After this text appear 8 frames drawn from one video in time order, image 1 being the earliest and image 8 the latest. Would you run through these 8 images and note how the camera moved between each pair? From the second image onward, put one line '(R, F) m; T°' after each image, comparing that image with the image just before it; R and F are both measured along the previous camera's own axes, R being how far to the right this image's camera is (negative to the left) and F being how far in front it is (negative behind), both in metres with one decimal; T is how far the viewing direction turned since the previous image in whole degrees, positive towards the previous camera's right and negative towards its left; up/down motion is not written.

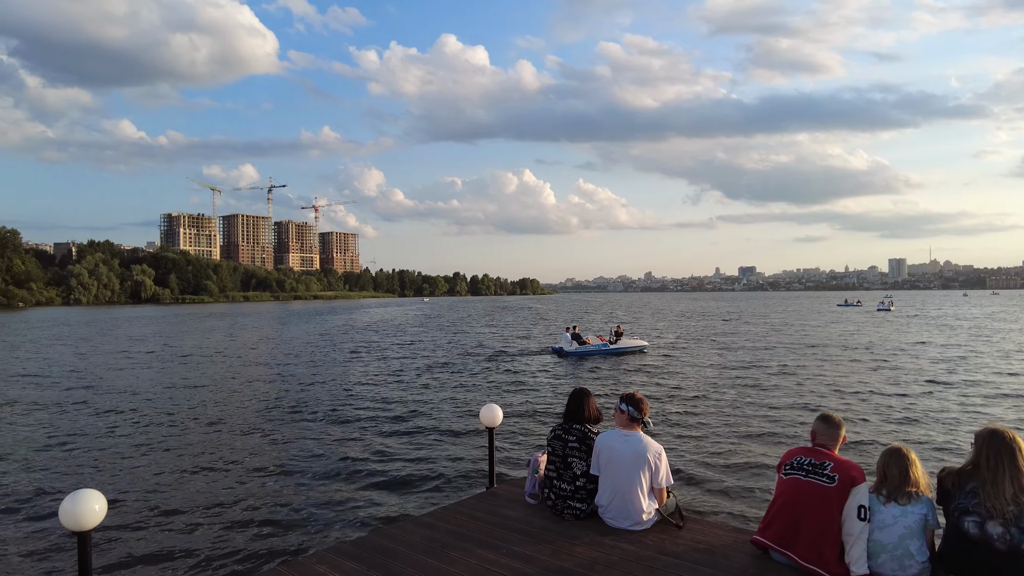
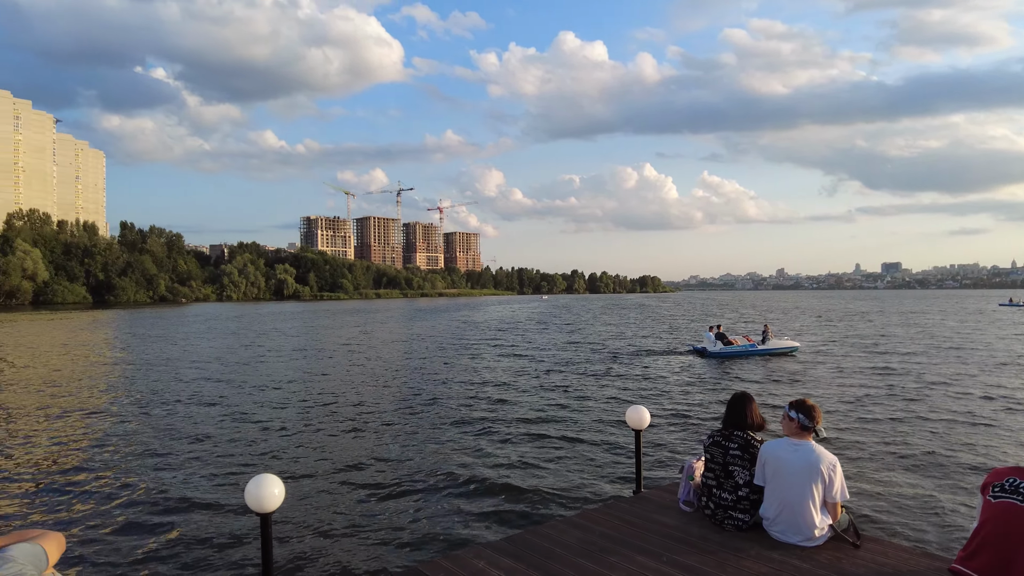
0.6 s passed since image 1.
(-0.2, +0.1) m; -10°
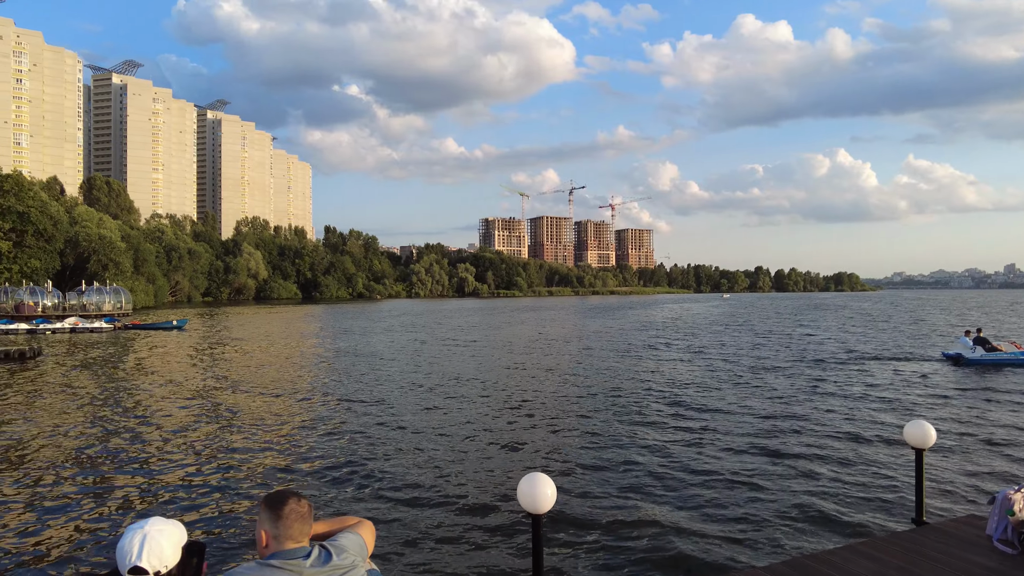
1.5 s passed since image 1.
(-0.6, +0.2) m; -15°
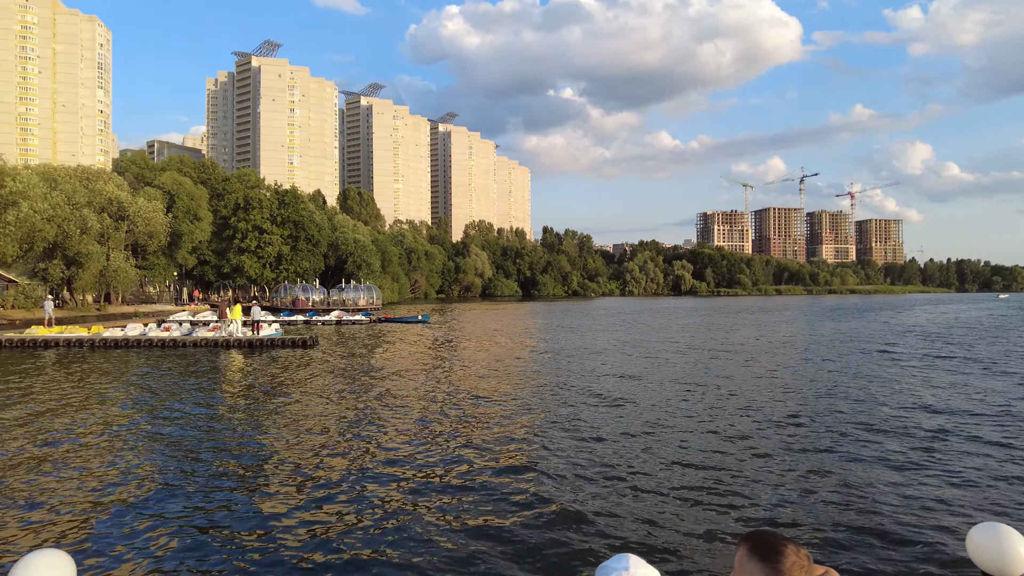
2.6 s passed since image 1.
(-0.9, +0.3) m; -18°
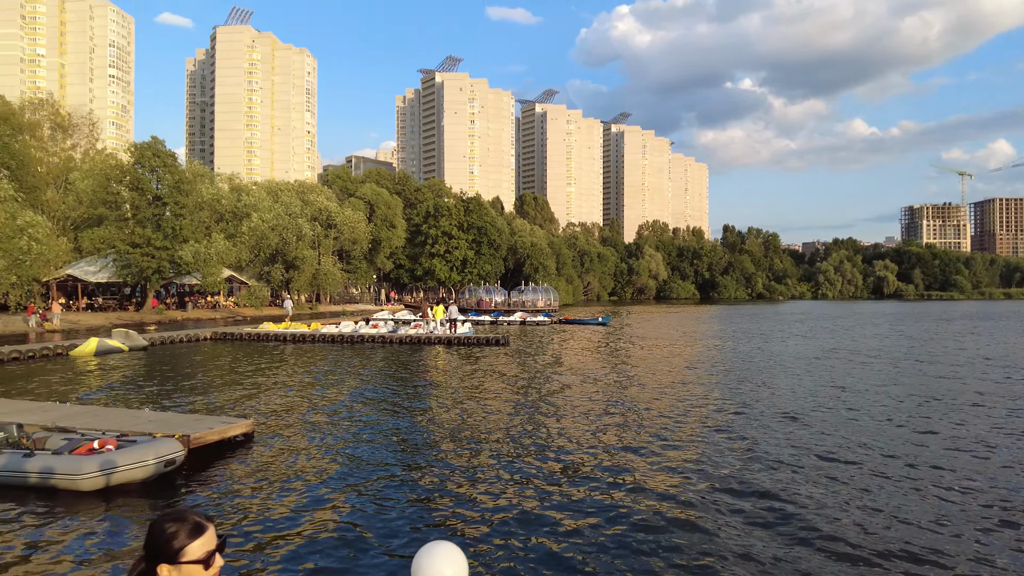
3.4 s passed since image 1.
(-0.9, 0.0) m; -15°
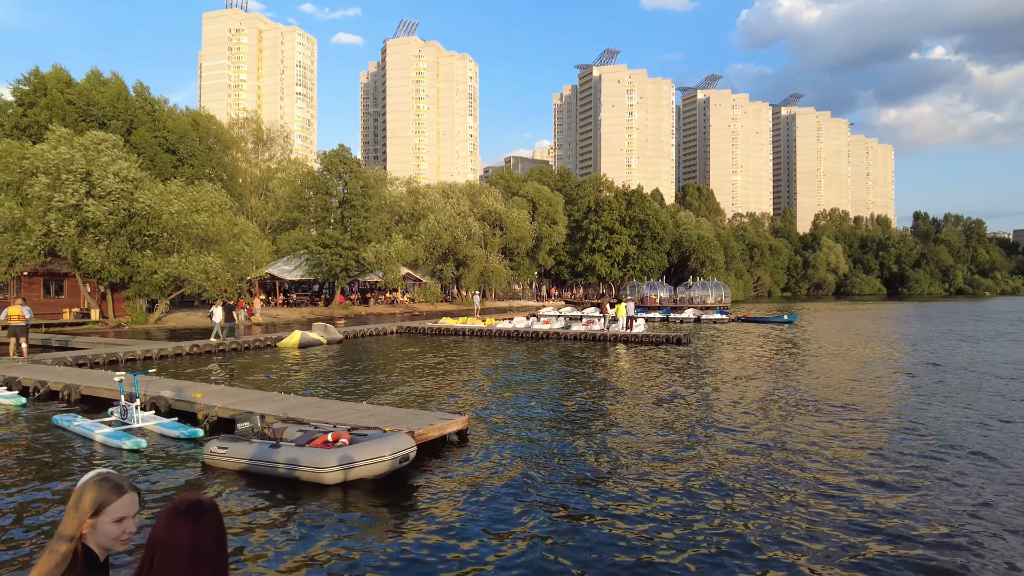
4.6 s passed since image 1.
(-1.2, +0.7) m; -13°
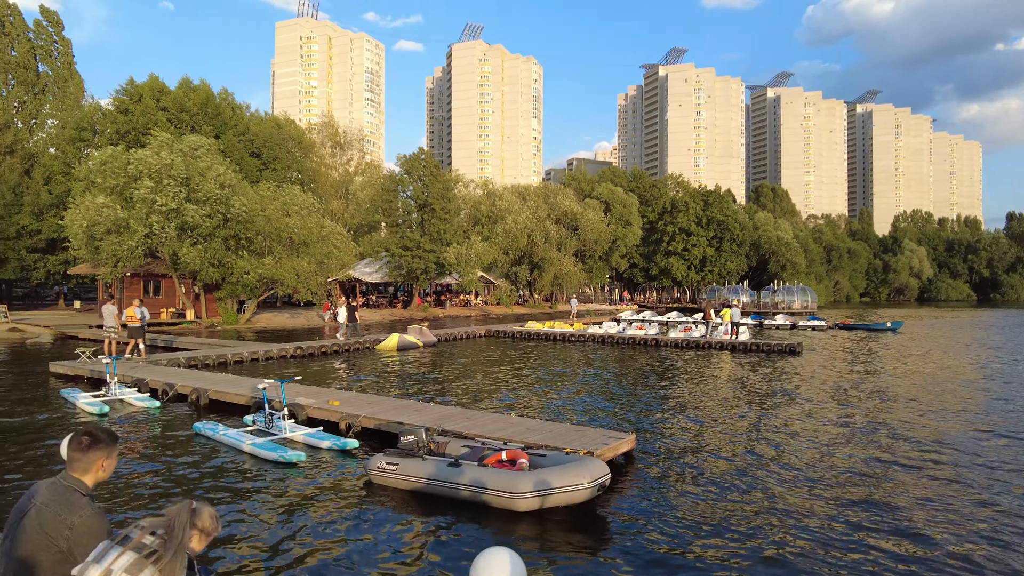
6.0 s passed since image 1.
(-1.8, +0.9) m; -5°
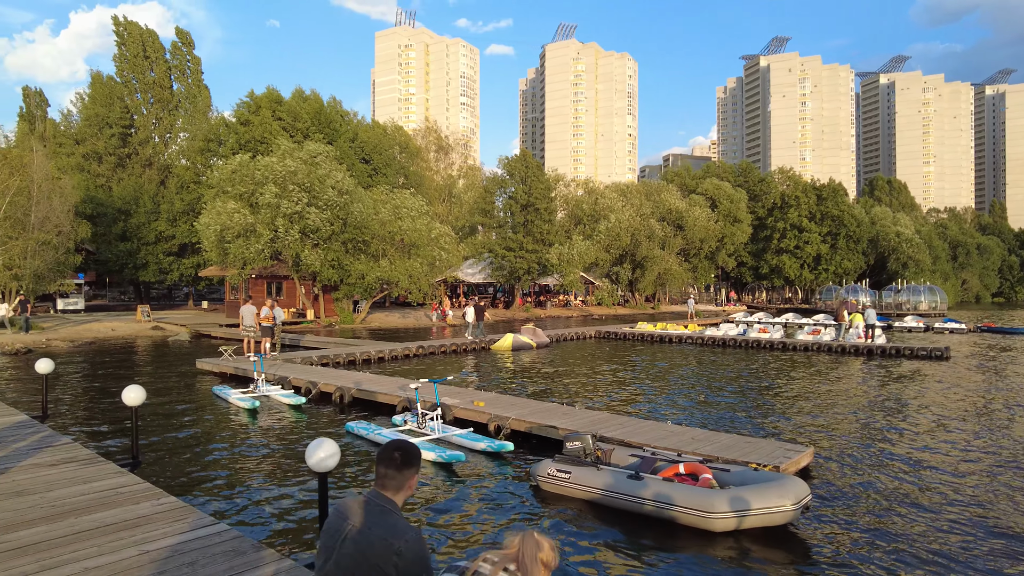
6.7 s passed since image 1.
(-1.1, +0.3) m; -8°
